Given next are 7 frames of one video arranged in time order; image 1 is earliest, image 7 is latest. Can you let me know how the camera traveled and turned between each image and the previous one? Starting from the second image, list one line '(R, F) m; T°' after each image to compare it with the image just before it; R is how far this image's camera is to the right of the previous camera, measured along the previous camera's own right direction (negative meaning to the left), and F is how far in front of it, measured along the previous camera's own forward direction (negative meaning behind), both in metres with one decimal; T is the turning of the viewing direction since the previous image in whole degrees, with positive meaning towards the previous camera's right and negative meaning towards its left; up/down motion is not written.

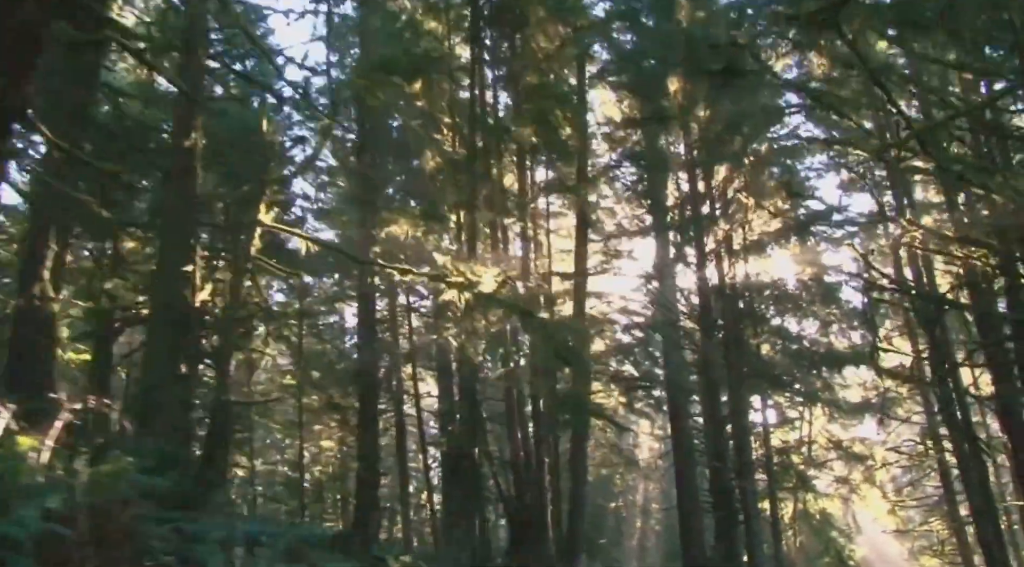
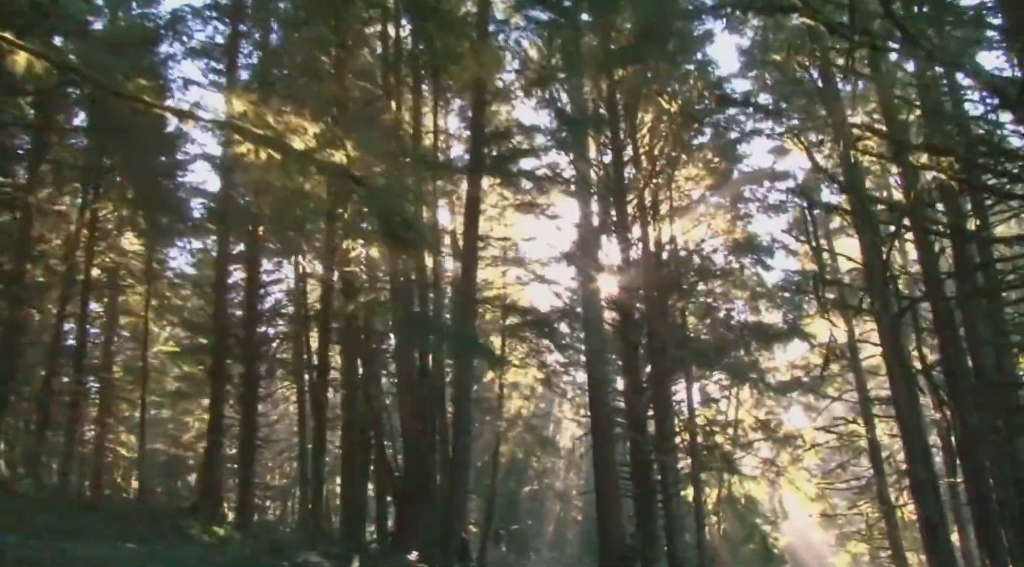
(+0.6, +1.9) m; +4°
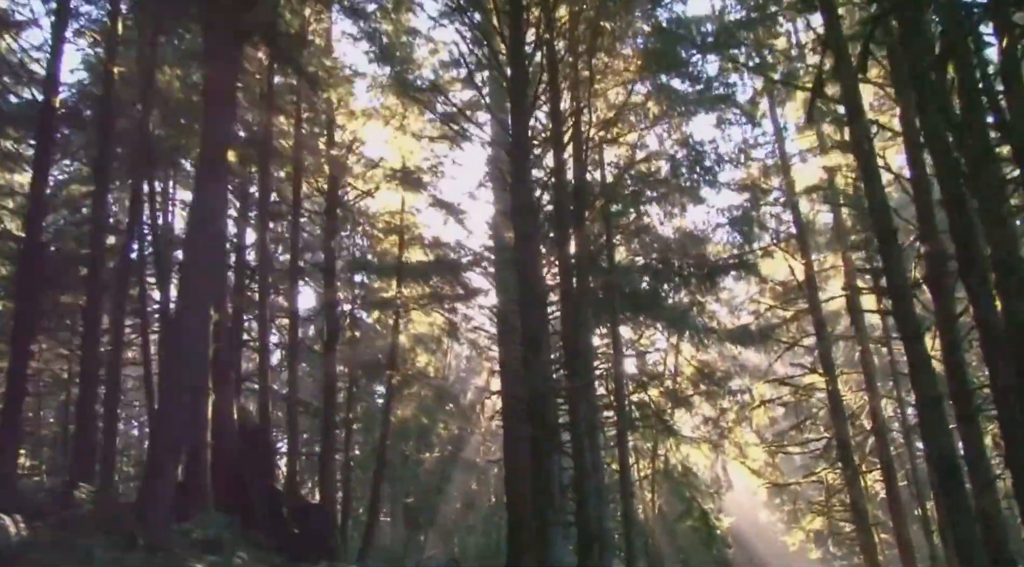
(+1.1, +3.8) m; +3°
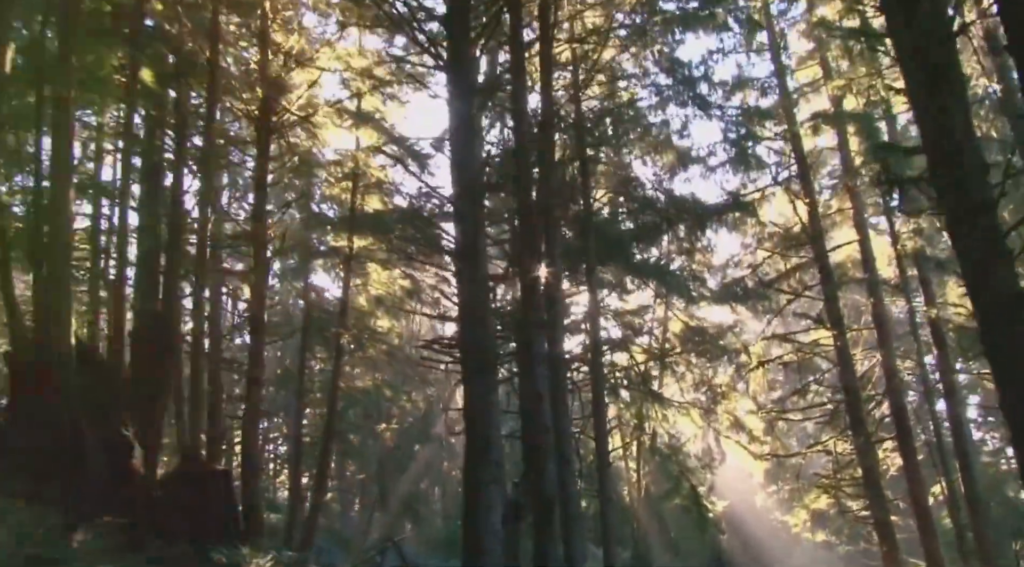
(+0.5, +2.3) m; 0°
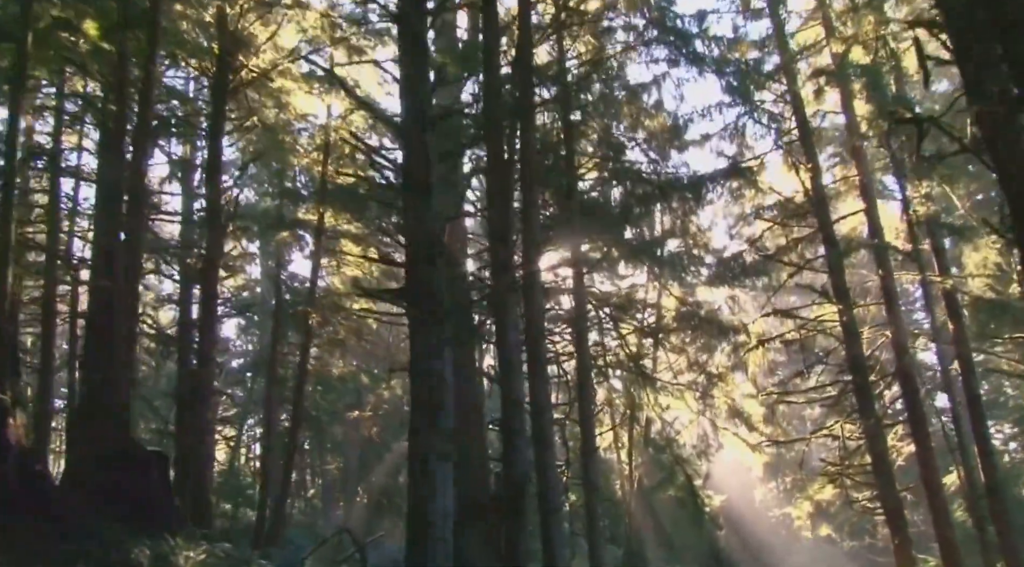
(+0.3, +1.2) m; 0°
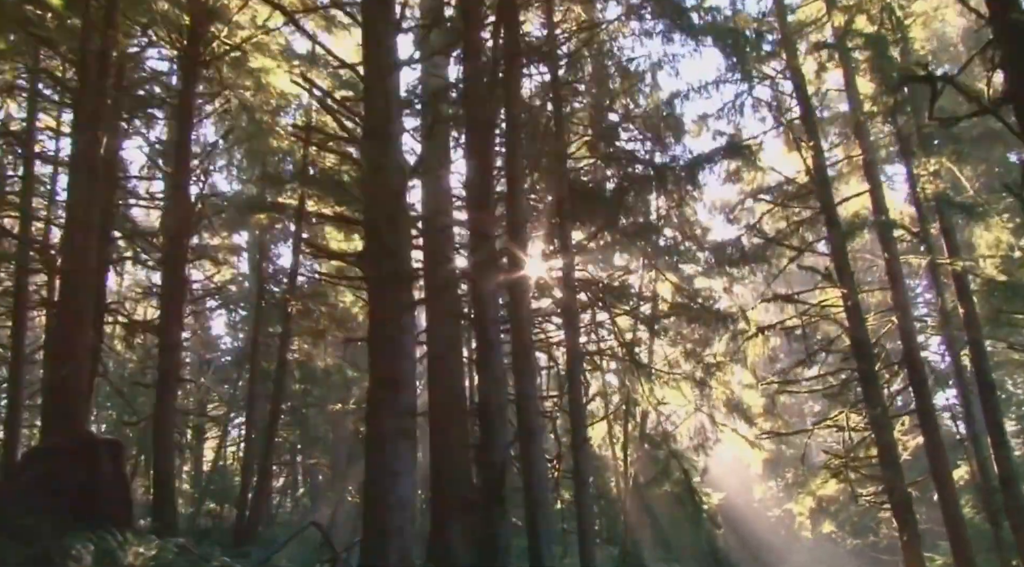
(+0.2, +0.7) m; 0°
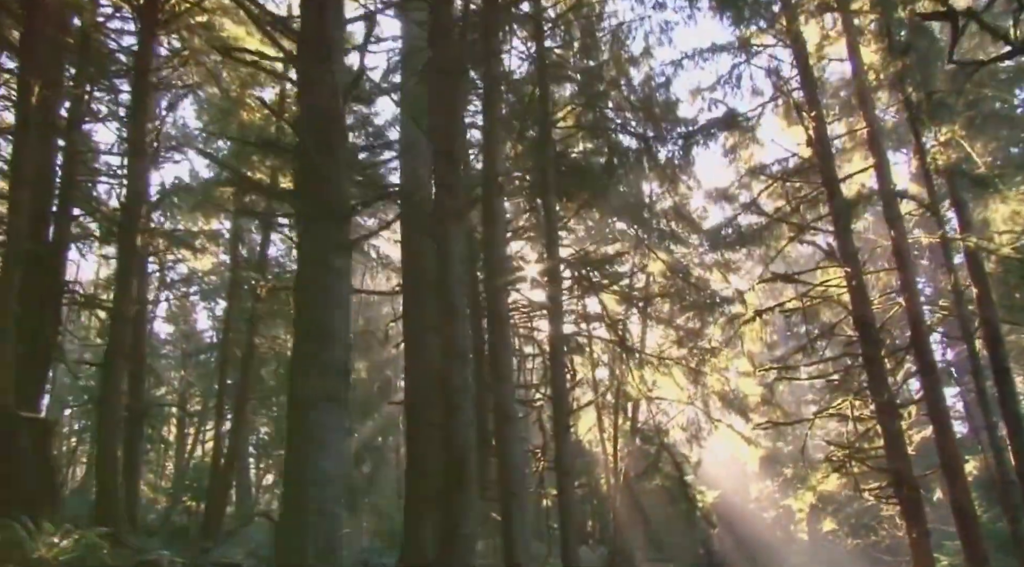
(+0.2, +0.9) m; 0°
